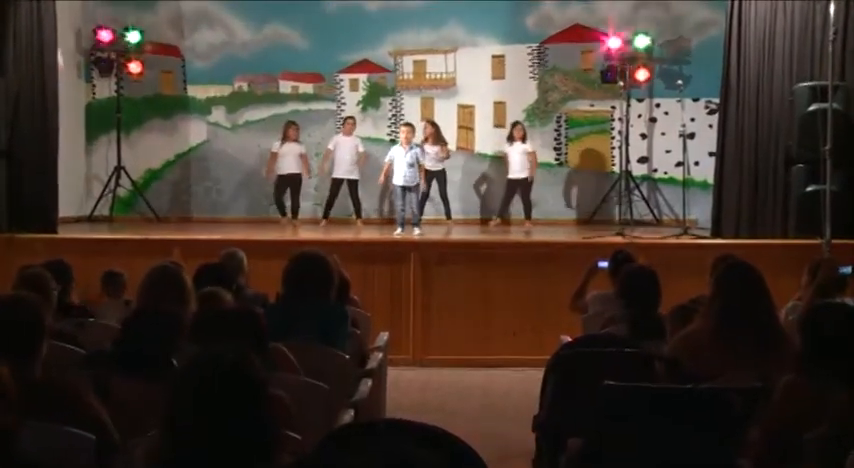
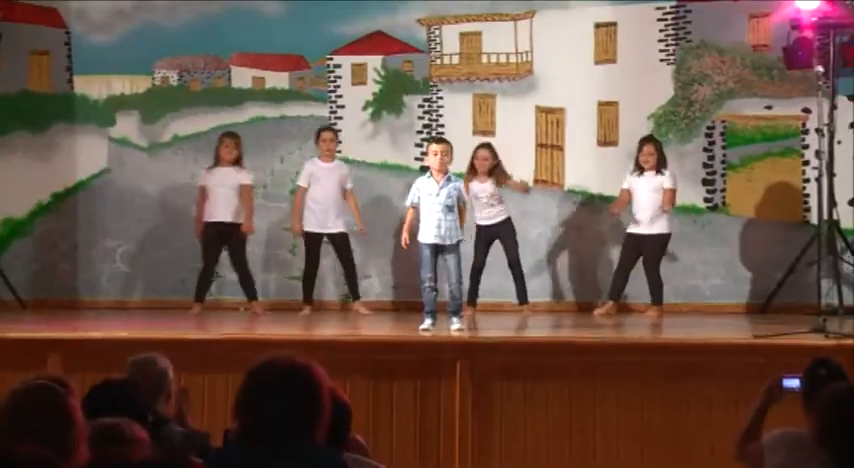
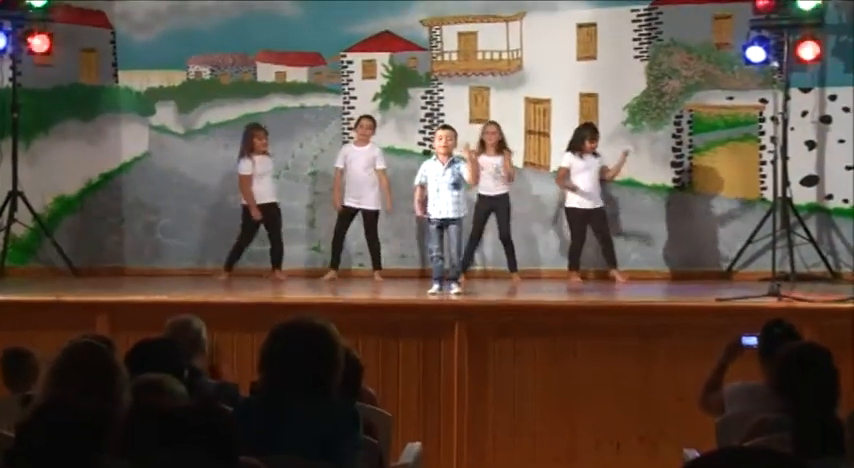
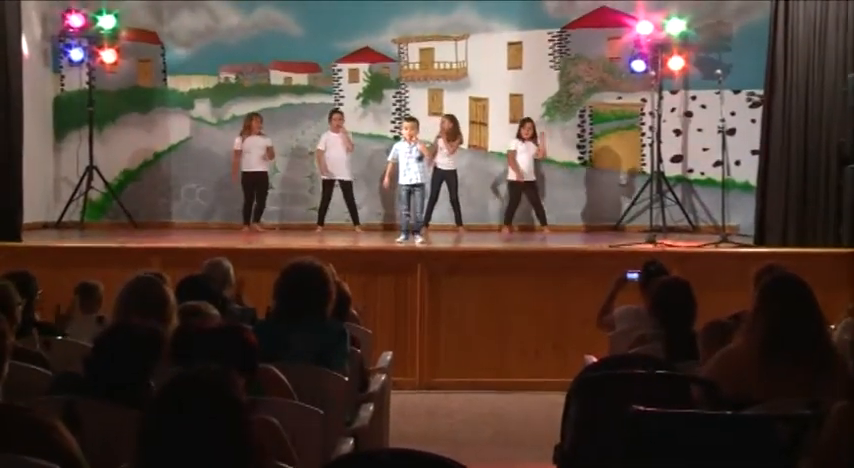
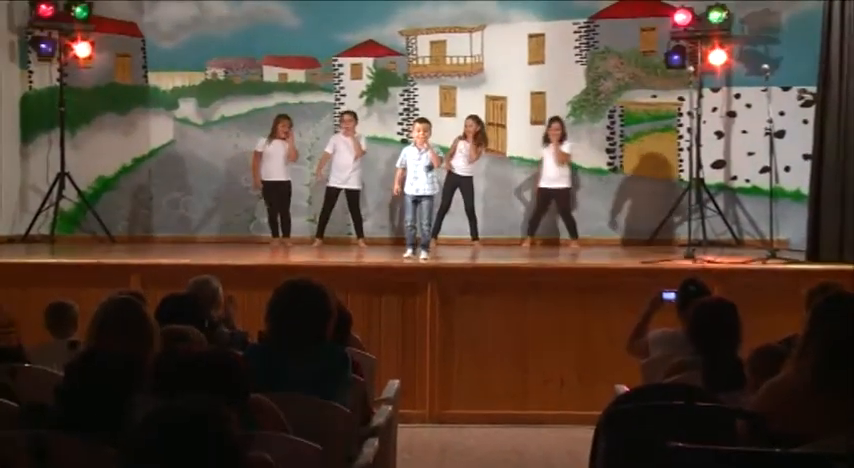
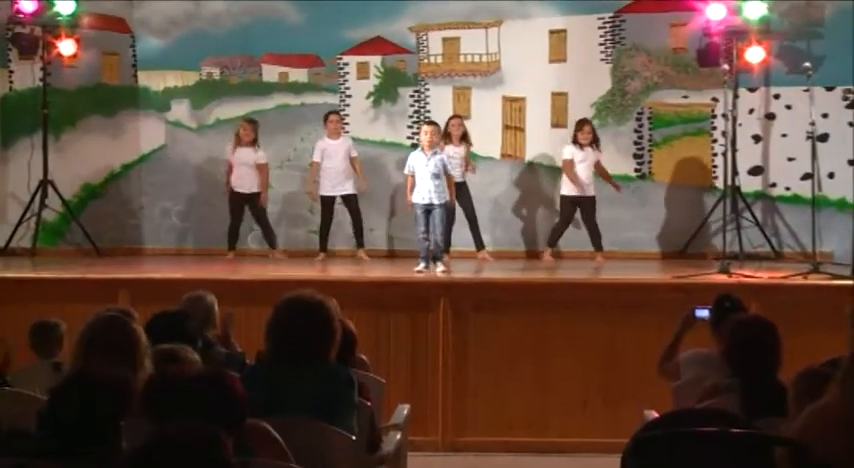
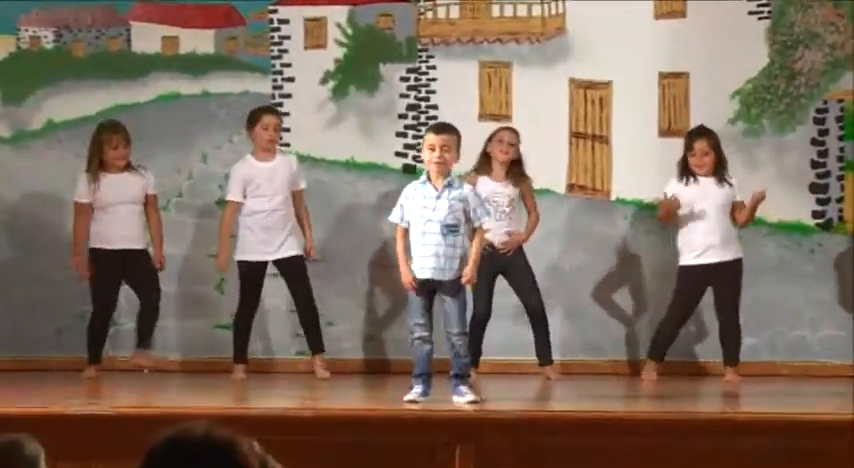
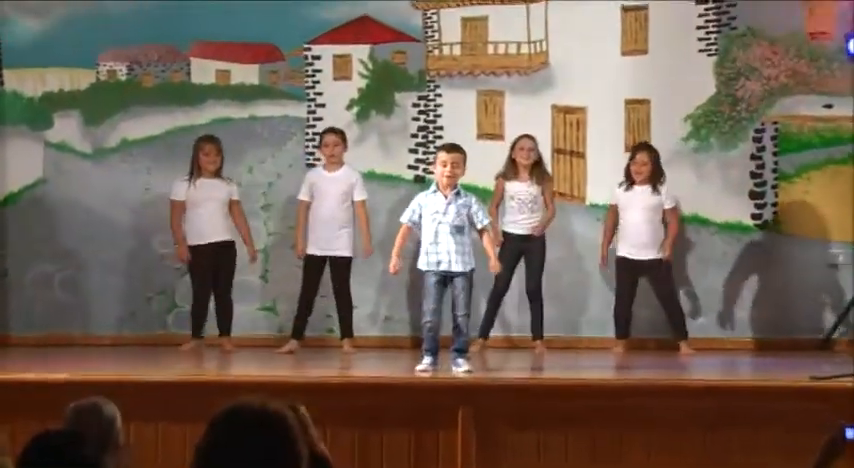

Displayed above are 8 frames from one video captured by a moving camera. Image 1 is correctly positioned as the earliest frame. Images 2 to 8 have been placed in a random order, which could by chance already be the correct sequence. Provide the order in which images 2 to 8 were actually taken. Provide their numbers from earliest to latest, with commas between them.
4, 5, 6, 3, 2, 8, 7
